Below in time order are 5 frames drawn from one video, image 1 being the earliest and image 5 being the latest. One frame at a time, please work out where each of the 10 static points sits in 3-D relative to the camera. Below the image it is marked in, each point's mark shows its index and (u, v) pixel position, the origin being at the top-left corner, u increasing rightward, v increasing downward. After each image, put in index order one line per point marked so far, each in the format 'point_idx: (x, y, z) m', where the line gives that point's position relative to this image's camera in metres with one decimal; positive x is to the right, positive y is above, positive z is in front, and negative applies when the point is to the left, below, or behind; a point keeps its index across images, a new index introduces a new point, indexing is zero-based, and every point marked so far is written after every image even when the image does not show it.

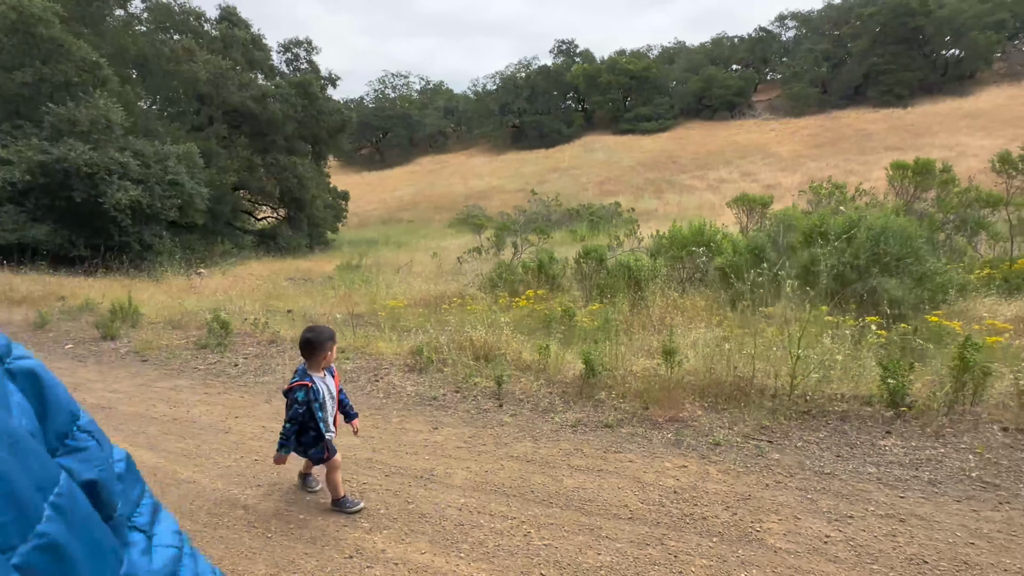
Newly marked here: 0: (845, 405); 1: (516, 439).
0: (+3.3, -1.2, +4.7) m
1: (0.0, -1.3, +4.1) m
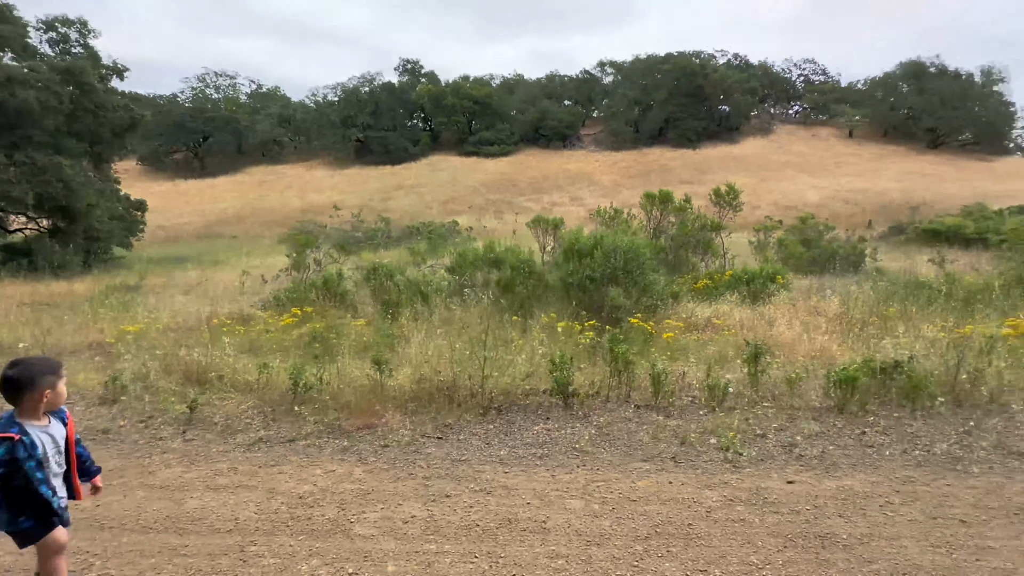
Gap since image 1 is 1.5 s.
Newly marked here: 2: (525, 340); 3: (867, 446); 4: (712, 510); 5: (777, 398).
0: (+0.1, -1.3, +5.3) m
1: (-2.8, -1.5, +3.8) m
2: (+0.2, -0.8, +6.8) m
3: (+3.2, -1.4, +4.2) m
4: (+1.4, -1.5, +3.2) m
5: (+3.0, -1.2, +5.3) m
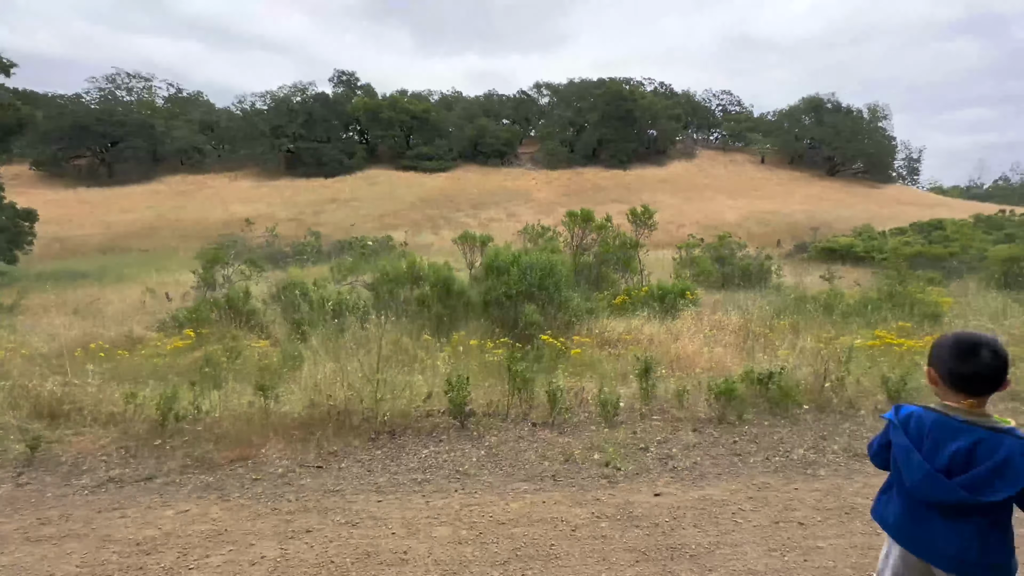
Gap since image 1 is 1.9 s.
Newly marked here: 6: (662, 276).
0: (-1.0, -1.5, +5.2) m
1: (-3.7, -1.6, +3.3) m
2: (-1.2, -1.0, +6.7) m
3: (+2.1, -1.6, +4.4) m
4: (+0.4, -1.6, +3.2) m
5: (+1.8, -1.5, +5.5) m
6: (+6.1, +0.5, +19.1) m
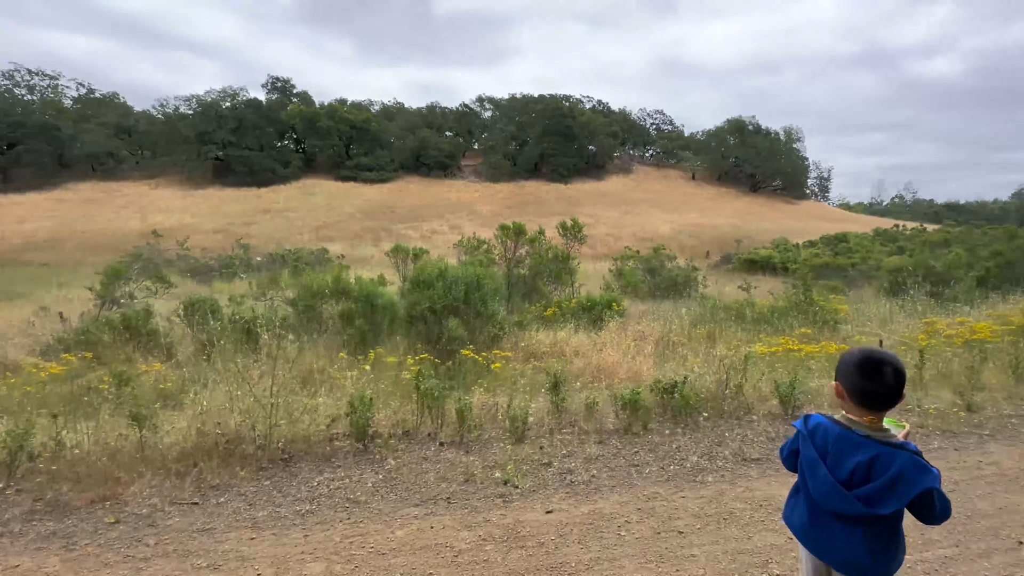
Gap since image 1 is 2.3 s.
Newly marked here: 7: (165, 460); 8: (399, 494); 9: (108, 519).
0: (-2.0, -1.7, +5.0) m
1: (-4.5, -1.8, +2.8) m
2: (-2.3, -1.3, +6.4) m
3: (+1.2, -1.7, +4.5) m
4: (-0.3, -1.8, +3.1) m
5: (+0.7, -1.6, +5.6) m
6: (+3.4, 0.0, +19.6) m
7: (-3.3, -1.6, +4.4) m
8: (-1.0, -1.8, +4.0) m
9: (-3.1, -1.8, +3.6) m
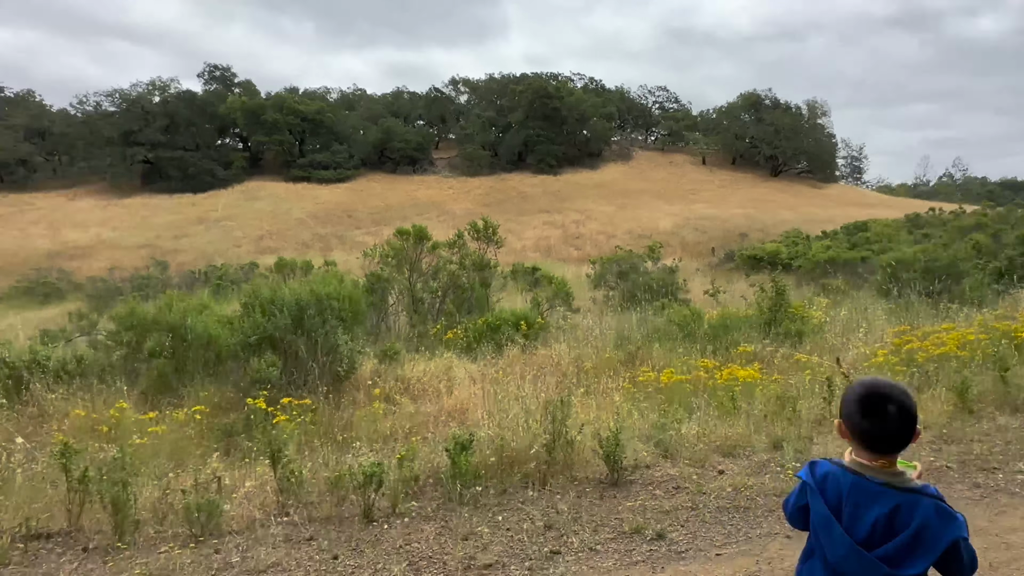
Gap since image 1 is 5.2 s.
0: (-4.5, -2.0, +4.0) m
1: (-7.1, -2.2, +1.9) m
2: (-4.8, -1.6, +5.5) m
3: (-1.4, -2.0, +3.4) m
4: (-2.9, -2.1, +2.0) m
5: (-1.7, -1.9, +4.5) m
6: (+1.8, -0.2, +18.3) m
7: (-5.8, -2.0, +3.5) m
8: (-3.5, -2.1, +2.9) m
9: (-5.7, -2.2, +2.7) m
